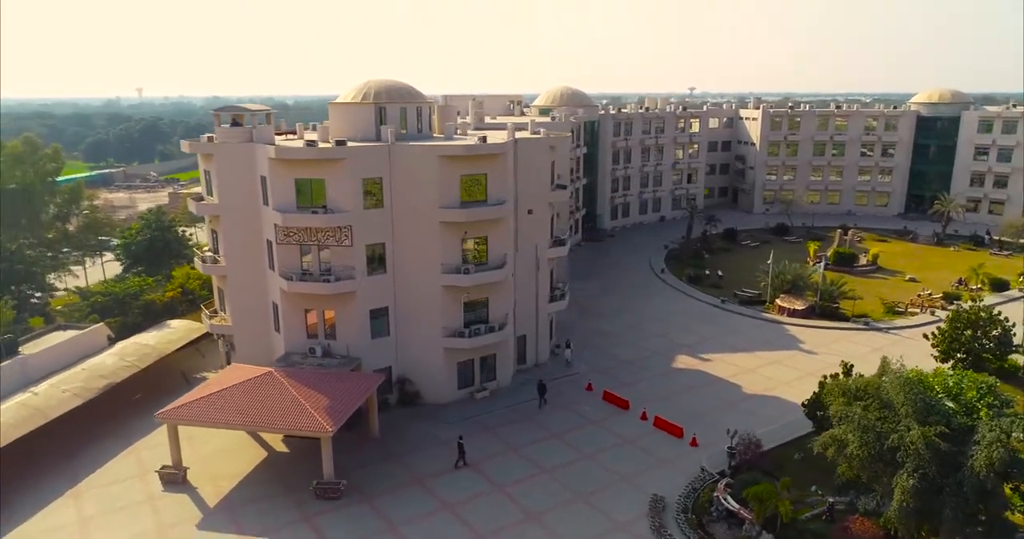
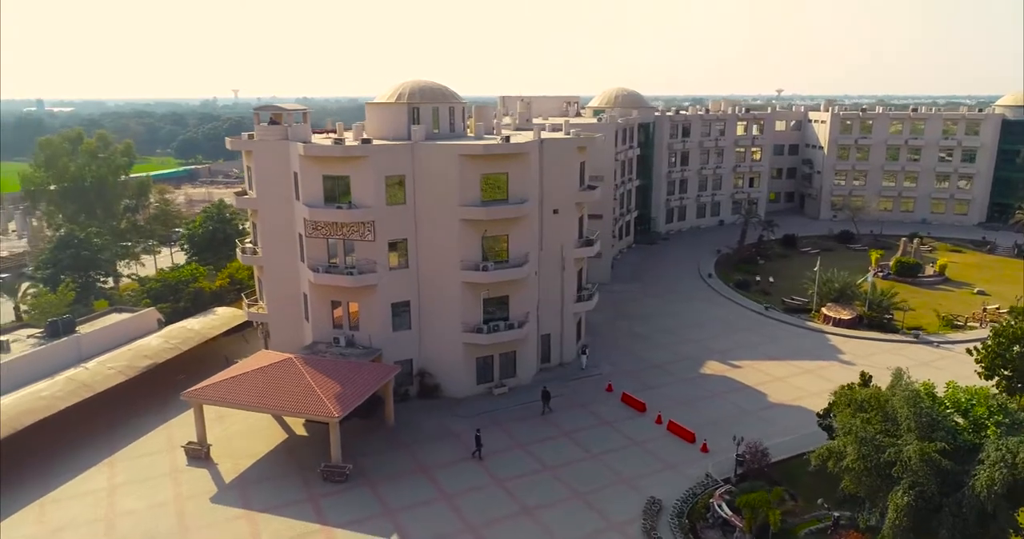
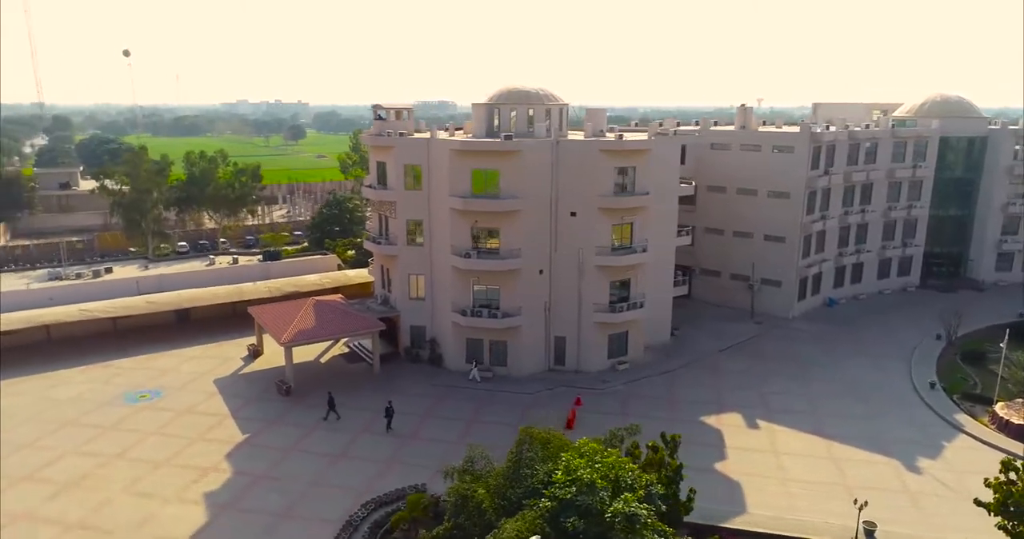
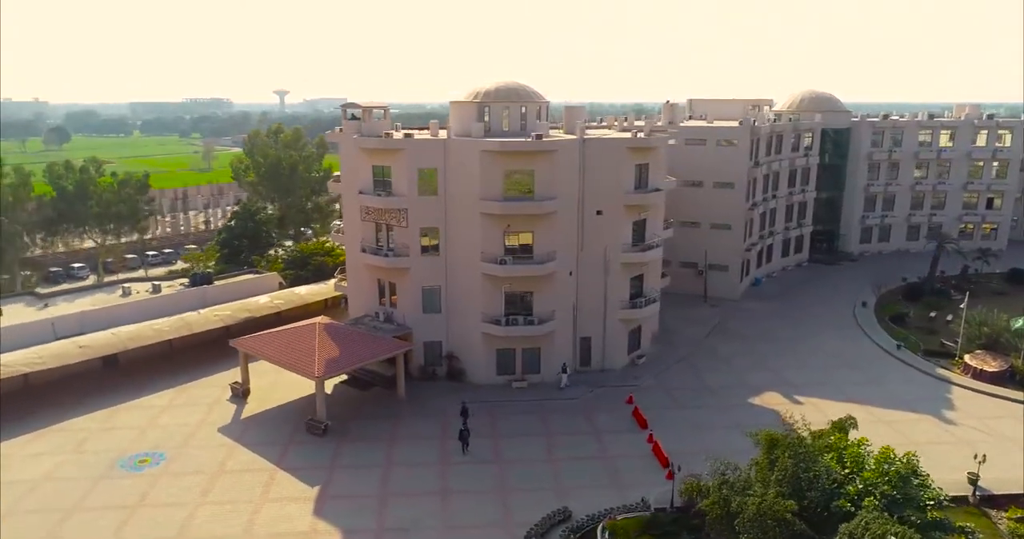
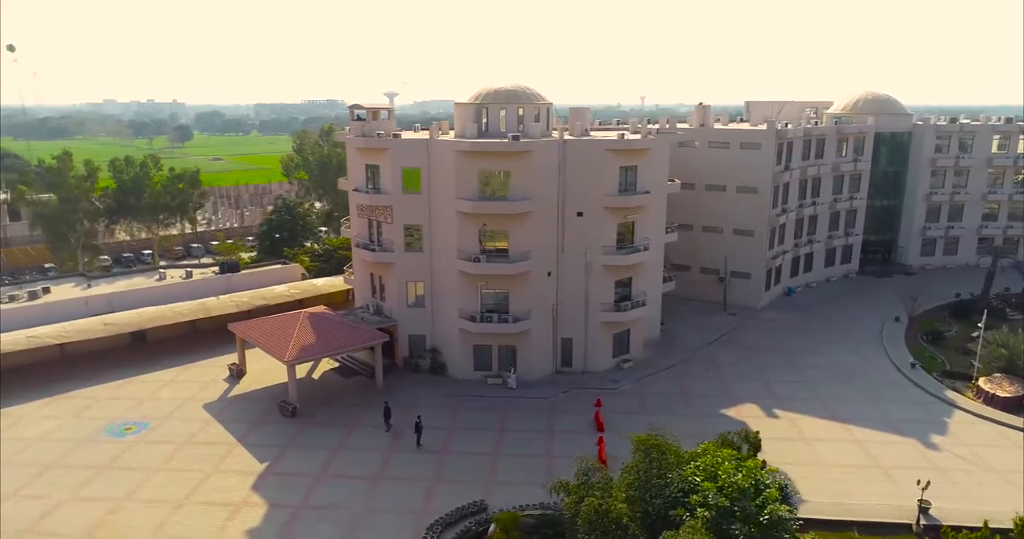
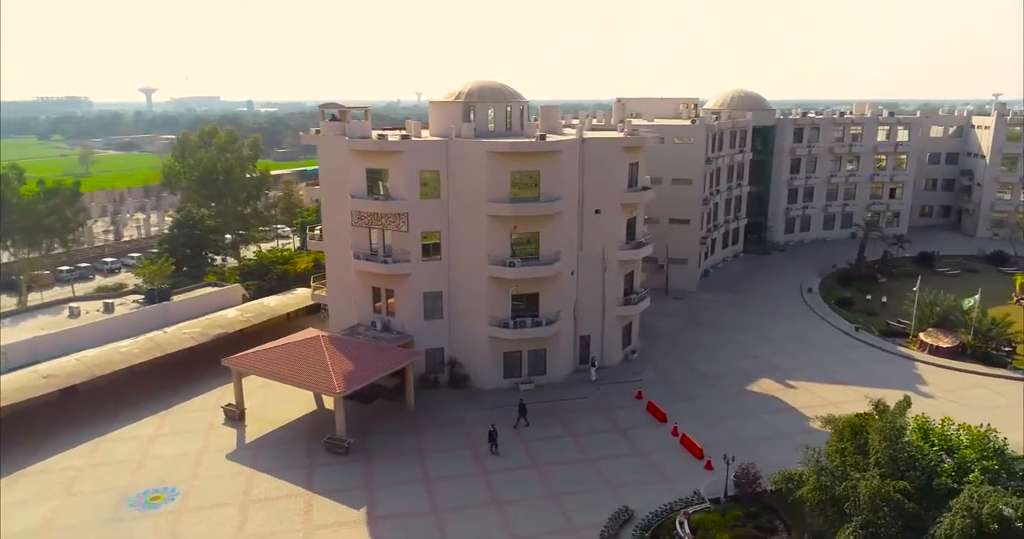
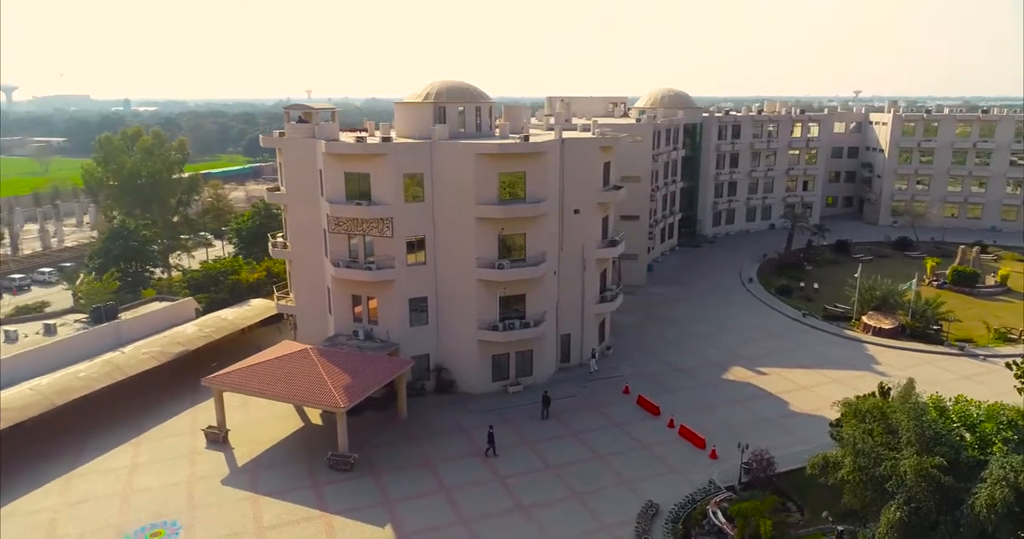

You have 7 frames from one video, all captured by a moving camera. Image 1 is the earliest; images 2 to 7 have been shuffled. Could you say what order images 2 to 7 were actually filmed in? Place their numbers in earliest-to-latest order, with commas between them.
2, 7, 6, 4, 5, 3
